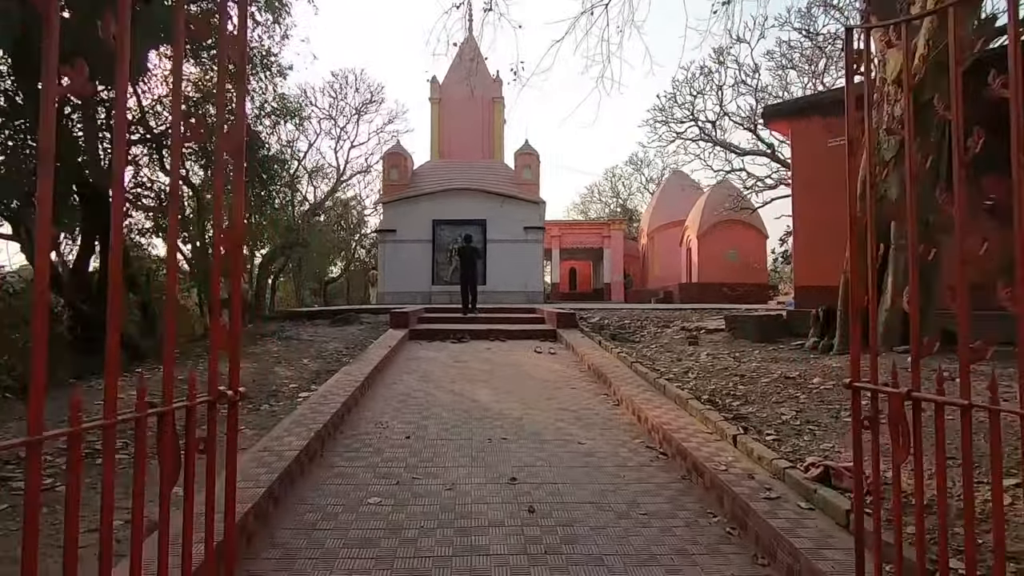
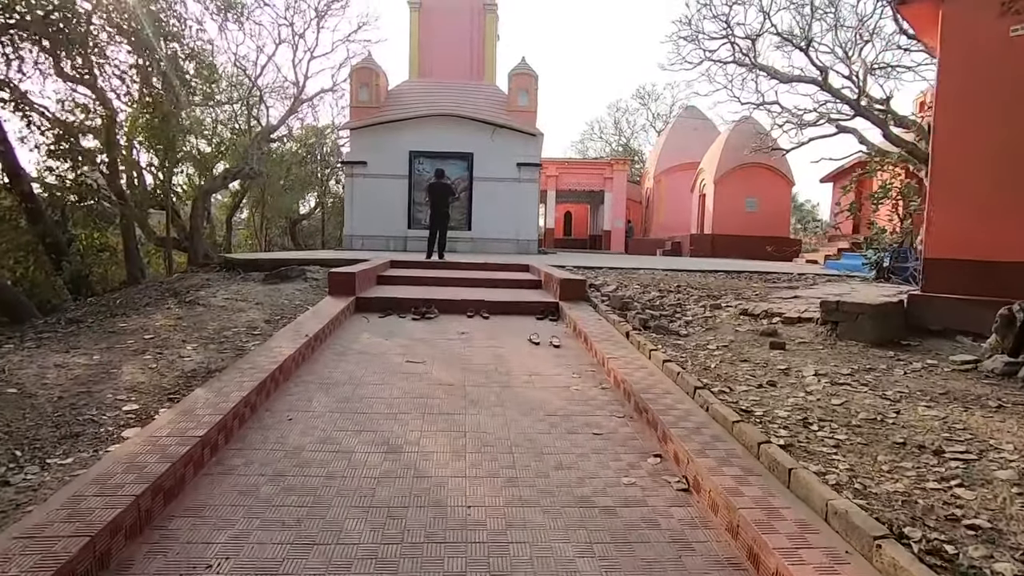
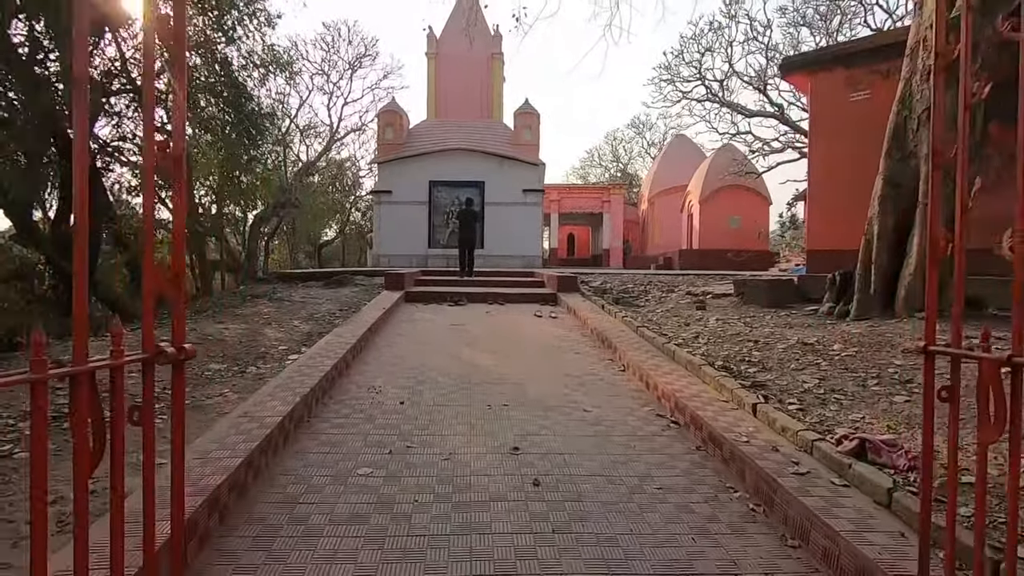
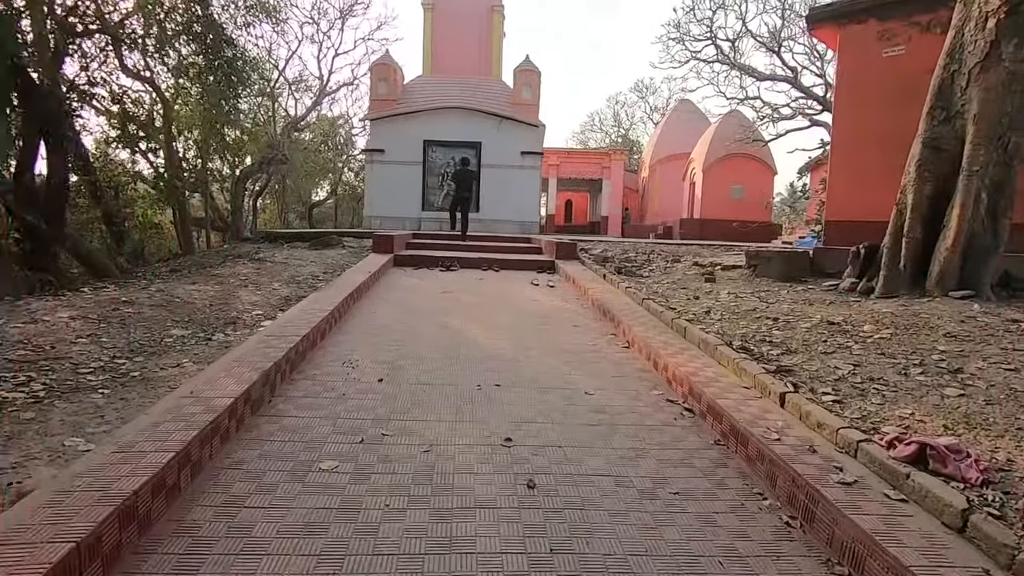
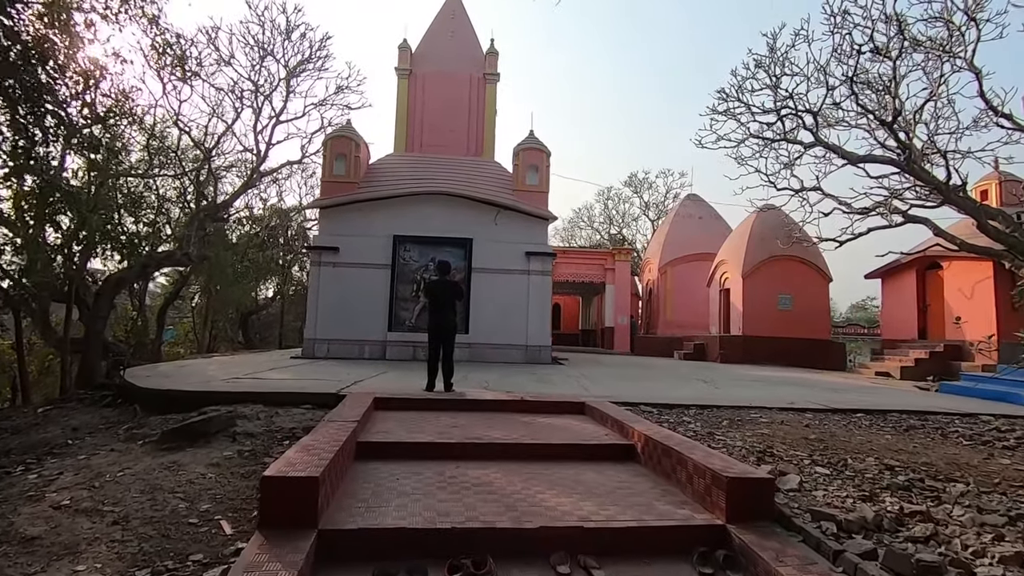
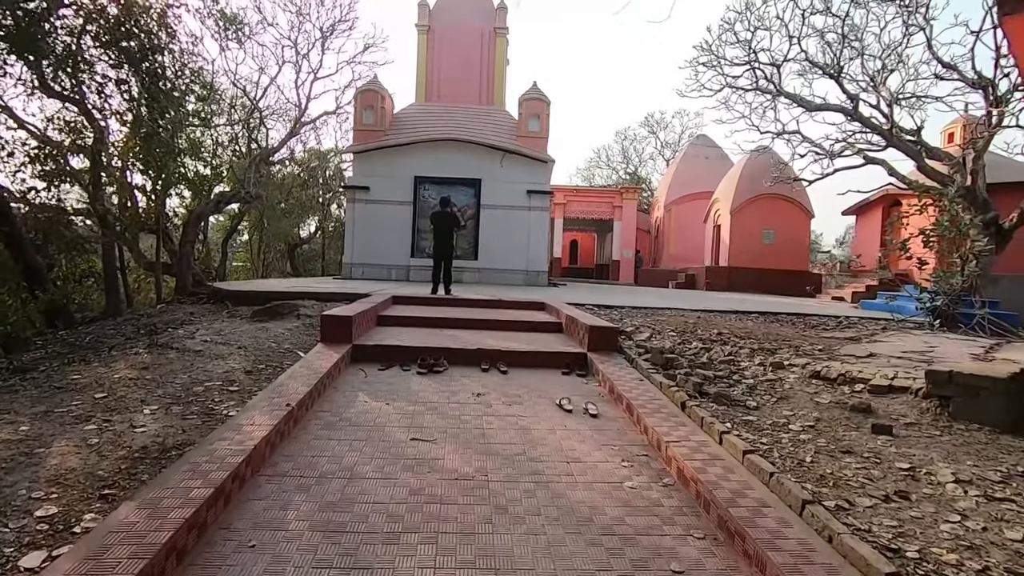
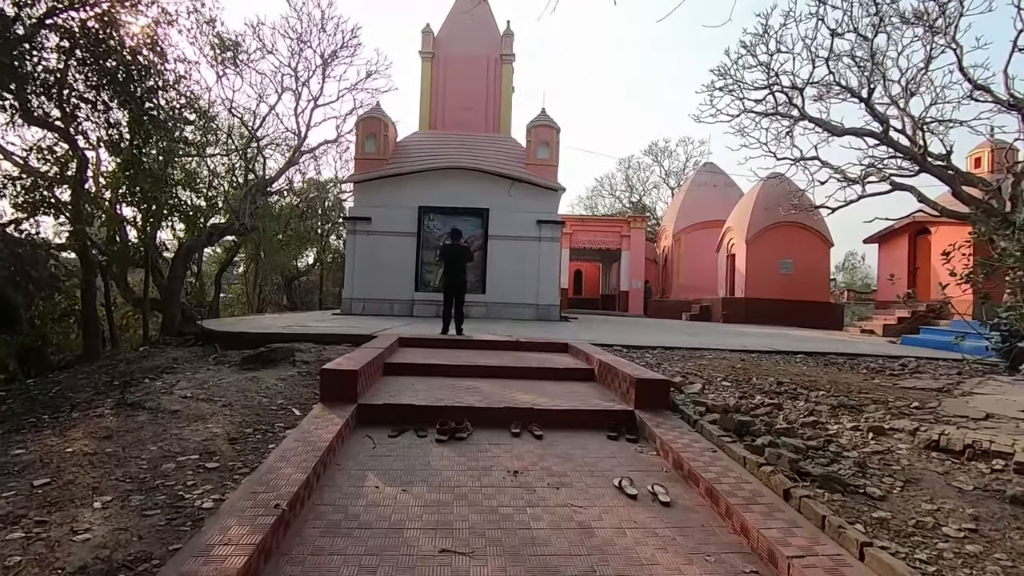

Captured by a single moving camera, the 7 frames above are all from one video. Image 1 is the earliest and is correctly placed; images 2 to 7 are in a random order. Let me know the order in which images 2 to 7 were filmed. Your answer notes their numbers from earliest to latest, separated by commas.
3, 4, 2, 6, 7, 5
